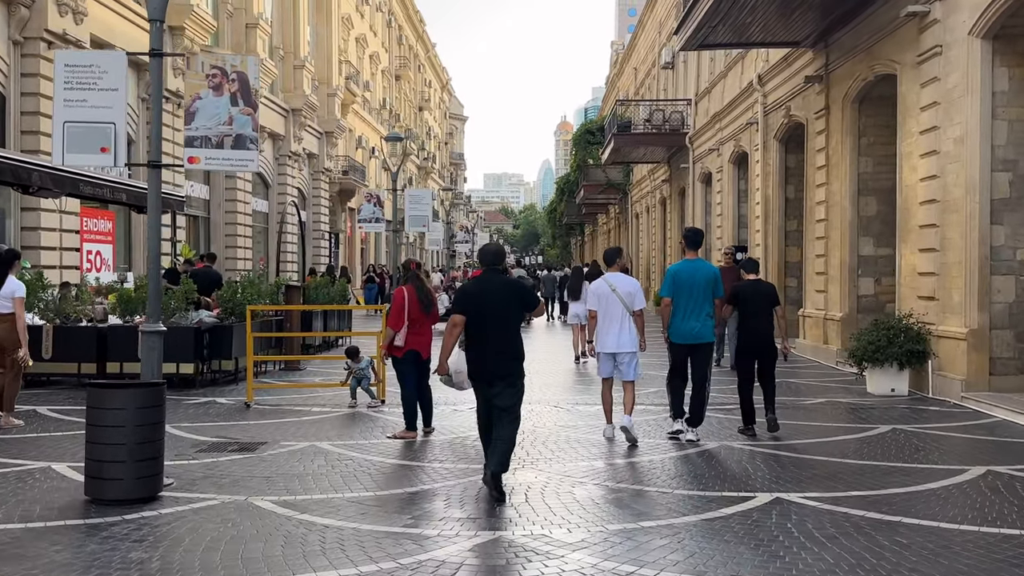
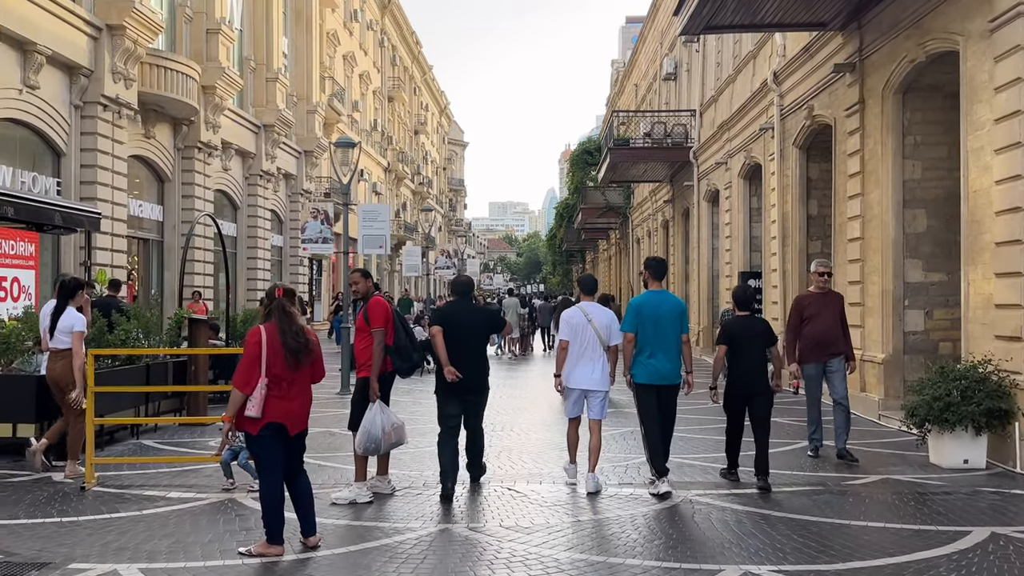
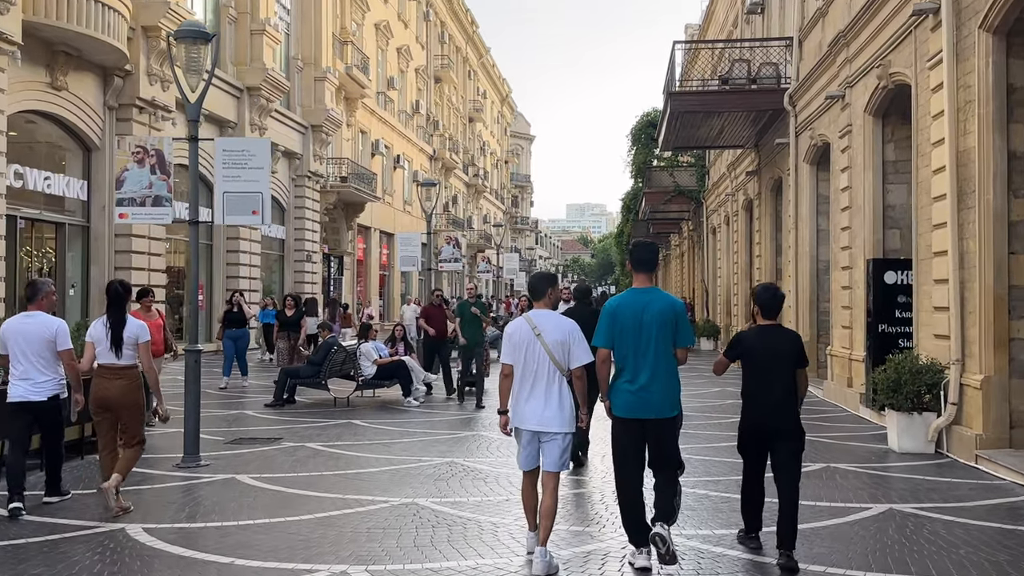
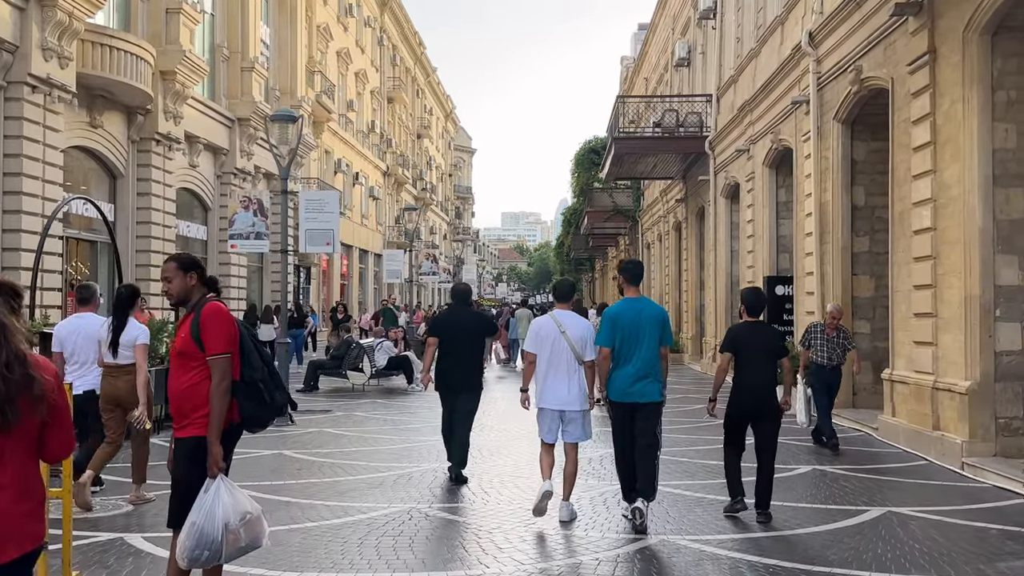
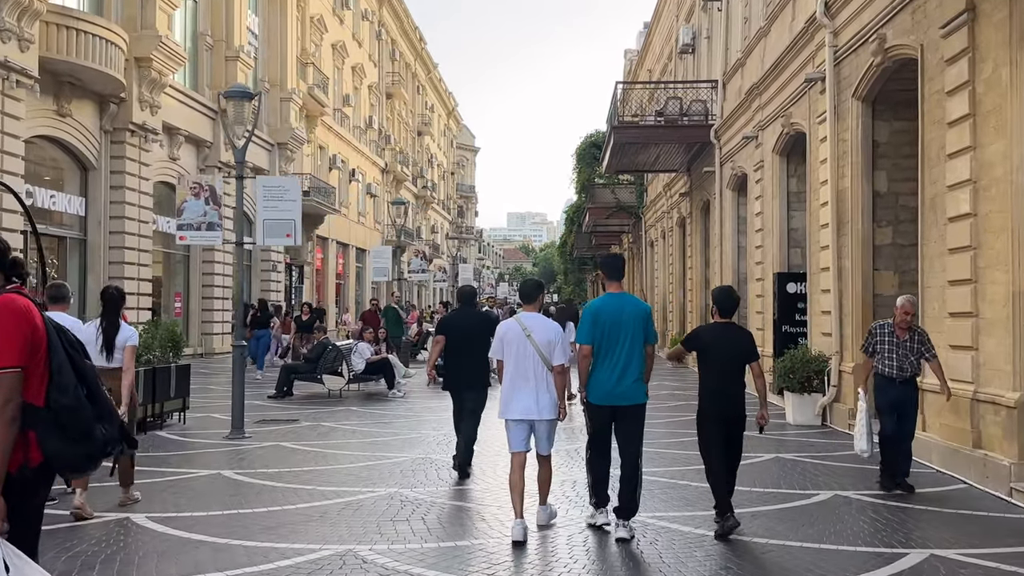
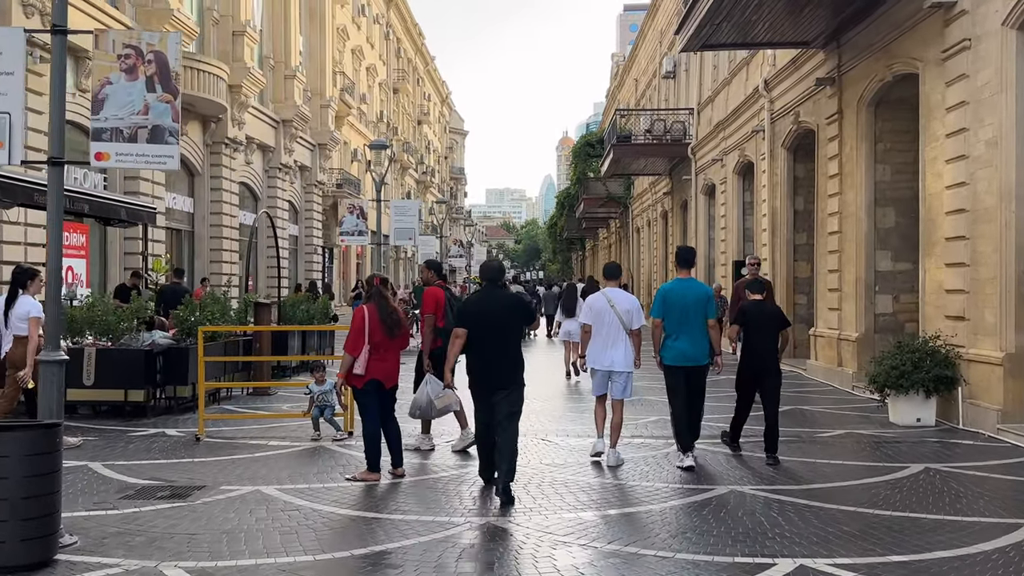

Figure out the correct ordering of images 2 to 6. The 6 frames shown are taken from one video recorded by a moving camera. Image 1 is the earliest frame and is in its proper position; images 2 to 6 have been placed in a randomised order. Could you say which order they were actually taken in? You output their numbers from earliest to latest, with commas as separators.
6, 2, 4, 5, 3
